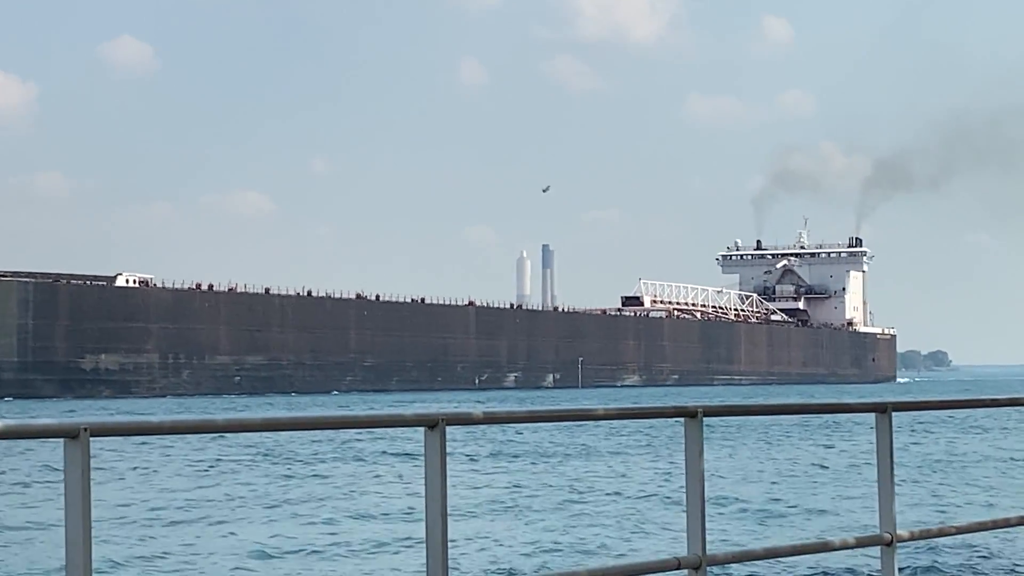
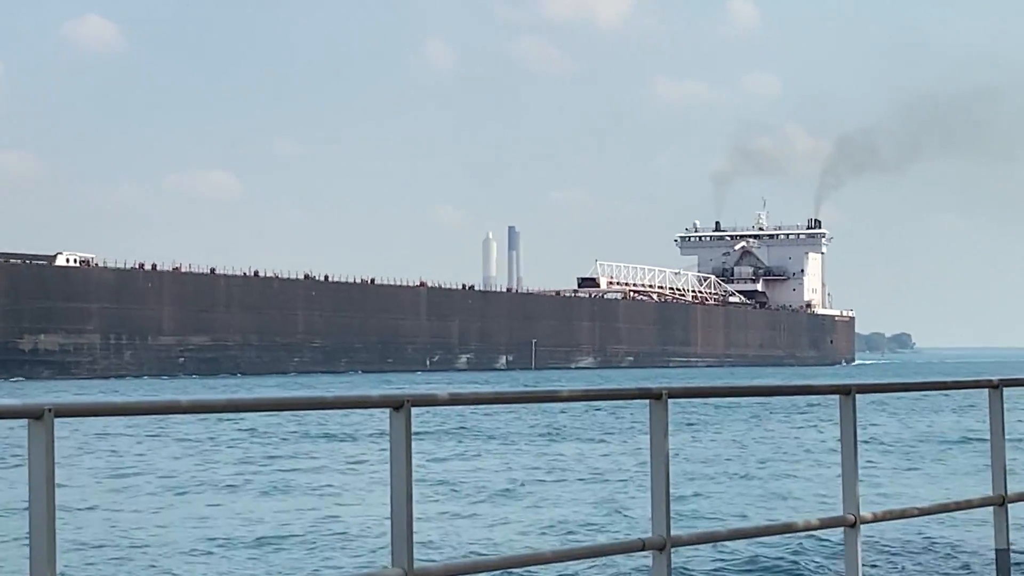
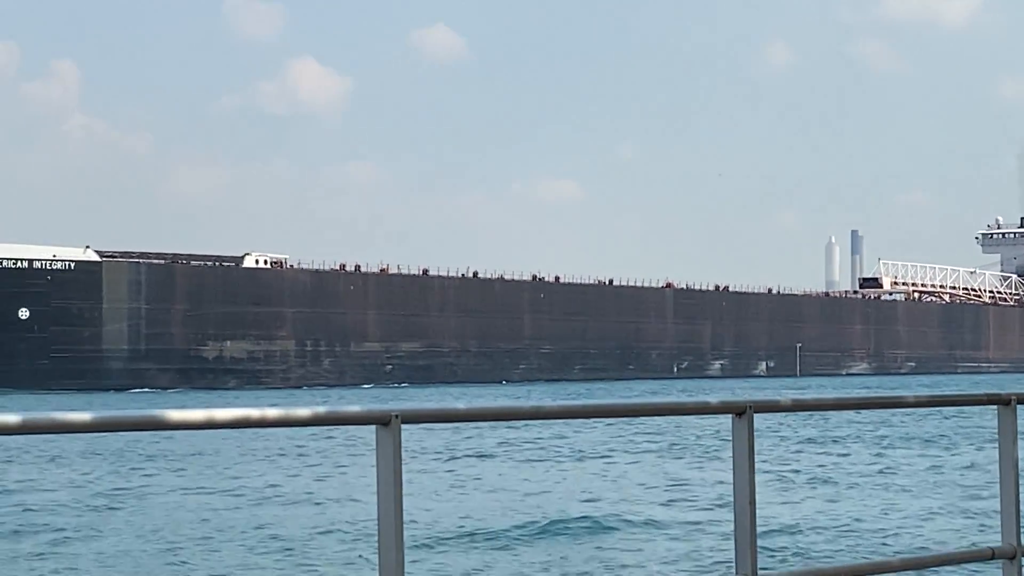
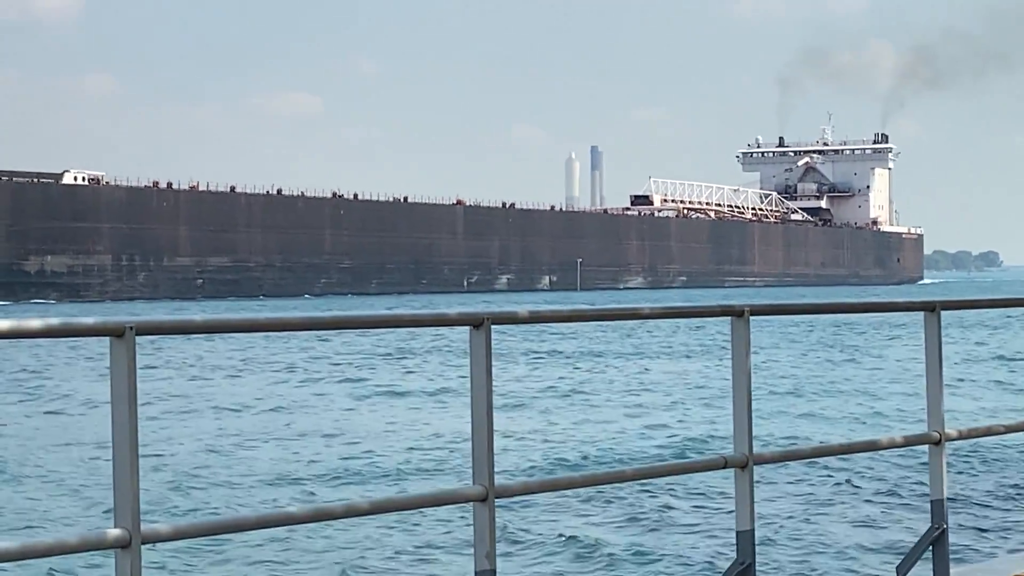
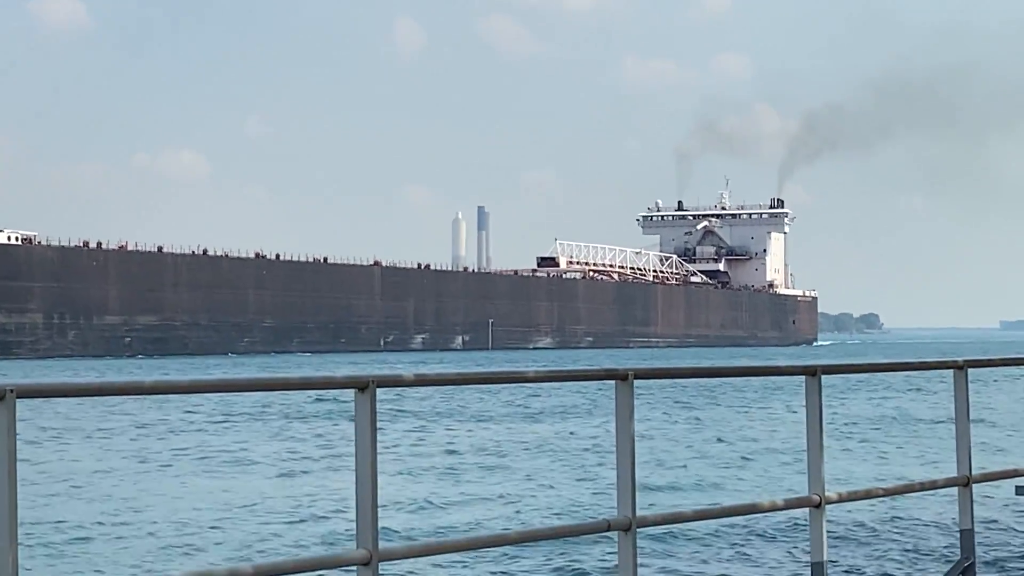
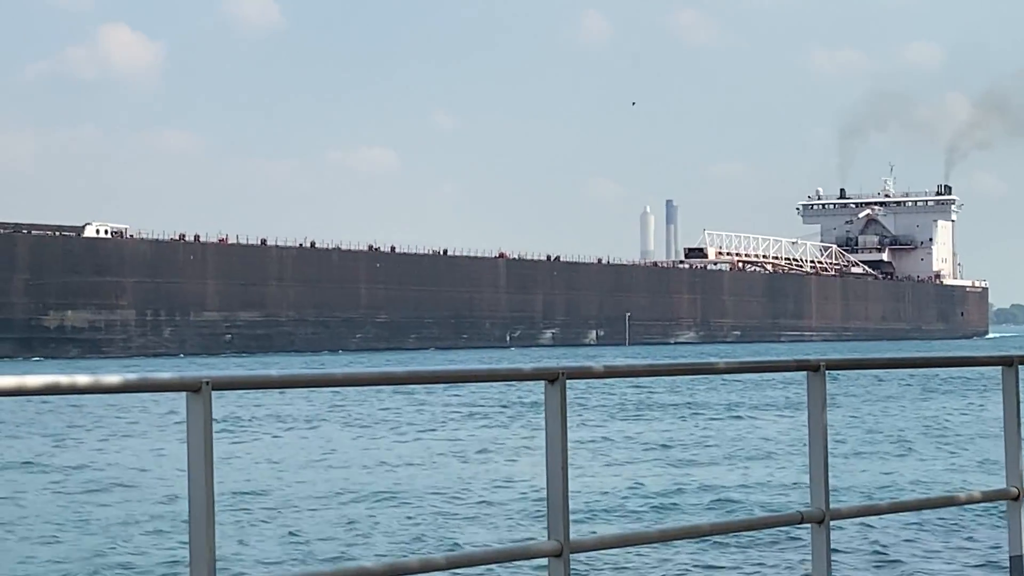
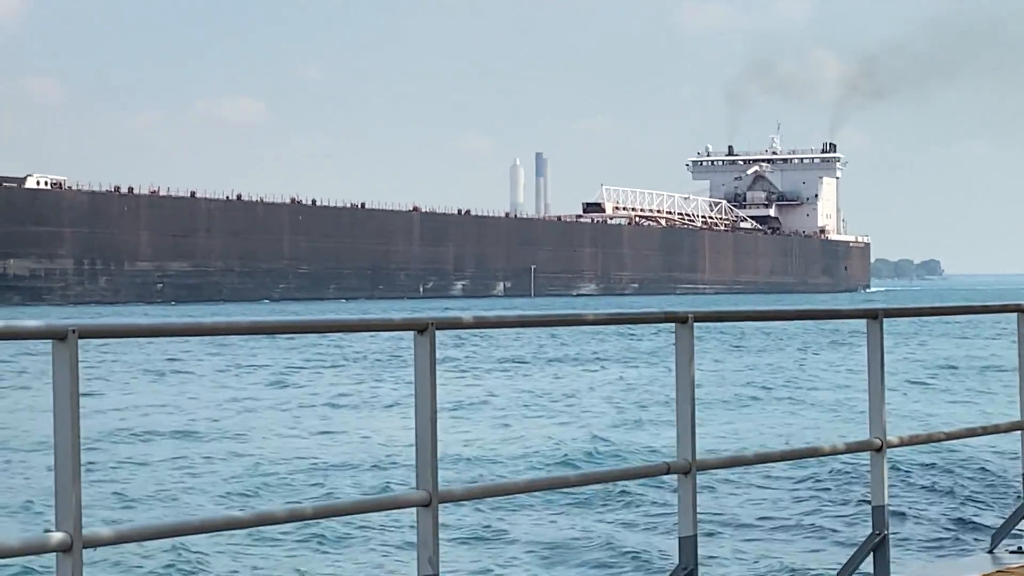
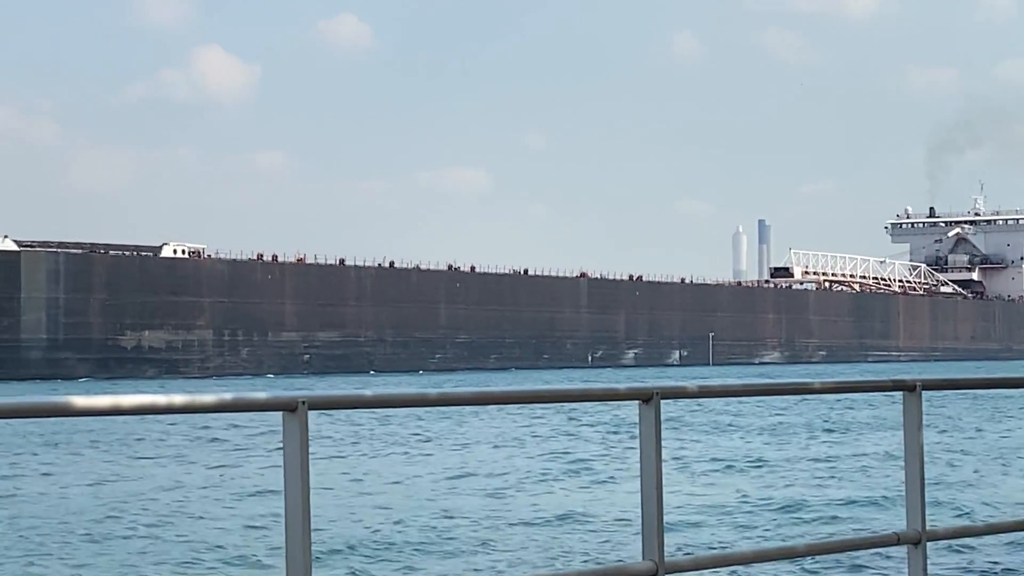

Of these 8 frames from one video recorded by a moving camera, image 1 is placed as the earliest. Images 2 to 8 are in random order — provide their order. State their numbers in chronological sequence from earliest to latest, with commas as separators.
2, 5, 7, 4, 6, 8, 3
